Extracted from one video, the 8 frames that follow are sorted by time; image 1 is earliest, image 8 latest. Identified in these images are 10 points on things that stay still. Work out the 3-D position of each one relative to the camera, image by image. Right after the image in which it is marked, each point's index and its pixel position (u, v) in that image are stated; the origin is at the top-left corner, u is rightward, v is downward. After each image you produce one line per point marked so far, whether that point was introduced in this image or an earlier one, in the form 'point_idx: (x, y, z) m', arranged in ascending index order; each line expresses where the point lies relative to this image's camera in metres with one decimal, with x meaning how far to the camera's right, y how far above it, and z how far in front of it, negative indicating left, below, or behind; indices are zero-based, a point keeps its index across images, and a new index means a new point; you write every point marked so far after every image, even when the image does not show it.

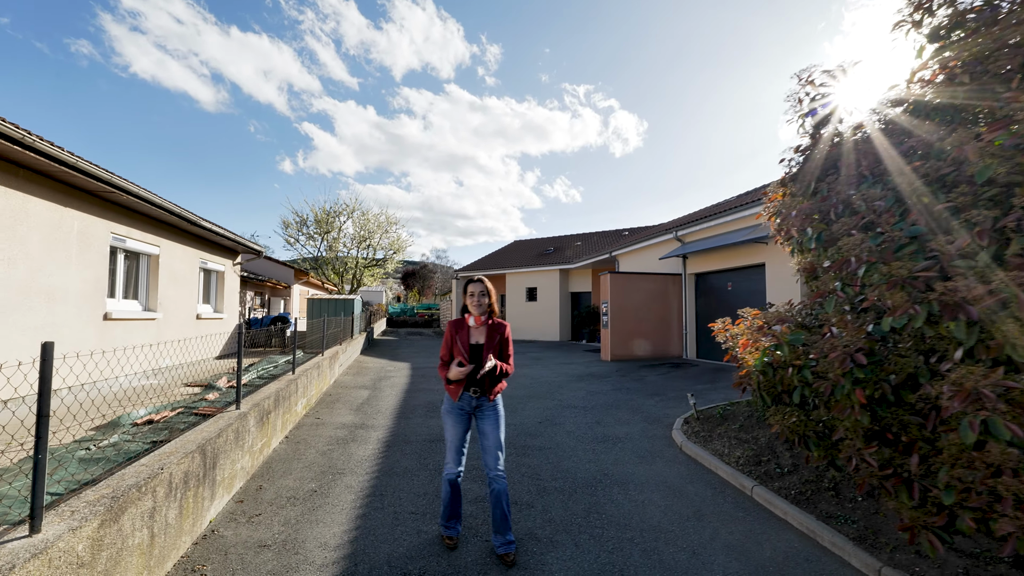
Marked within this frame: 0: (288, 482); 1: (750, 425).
0: (-1.9, -1.7, +3.9) m
1: (+2.6, -1.5, +5.3) m
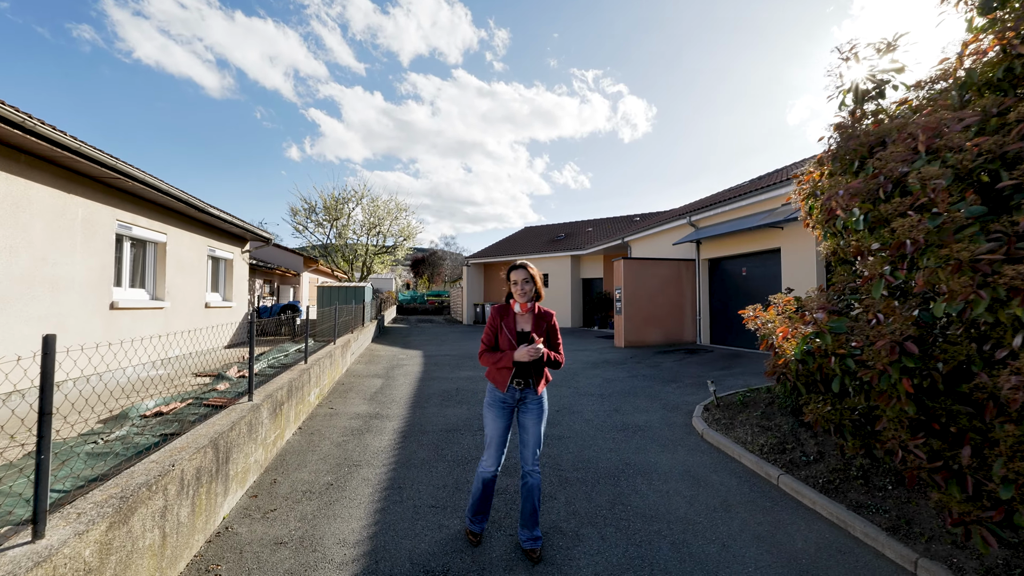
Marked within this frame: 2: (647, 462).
0: (-1.7, -1.6, +3.8) m
1: (+2.8, -1.3, +5.1) m
2: (+1.3, -1.6, +4.4) m
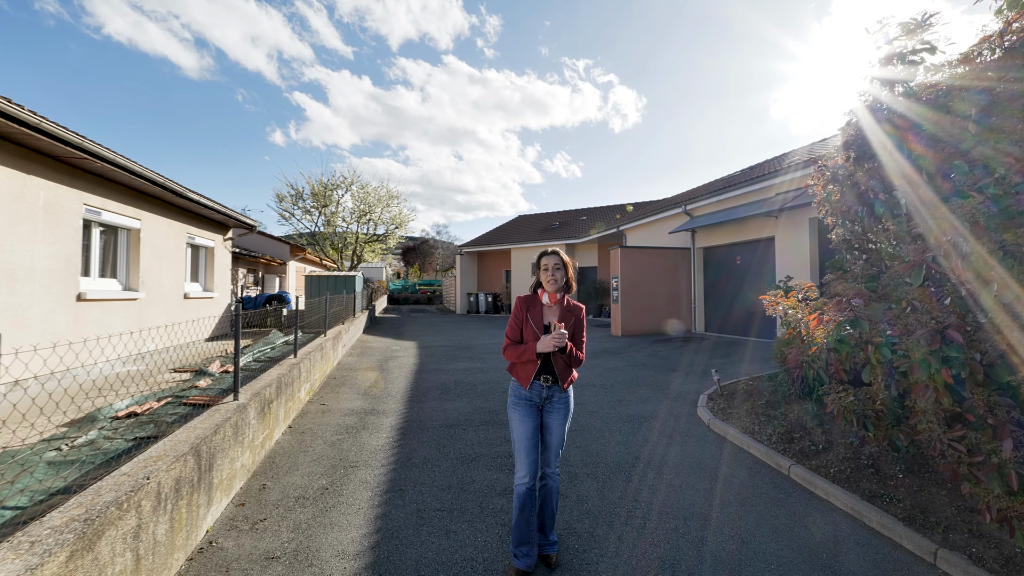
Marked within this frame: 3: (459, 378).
0: (-1.7, -1.5, +3.5) m
1: (+2.8, -1.2, +4.9) m
2: (+1.4, -1.5, +4.2) m
3: (-0.8, -1.4, +6.9) m
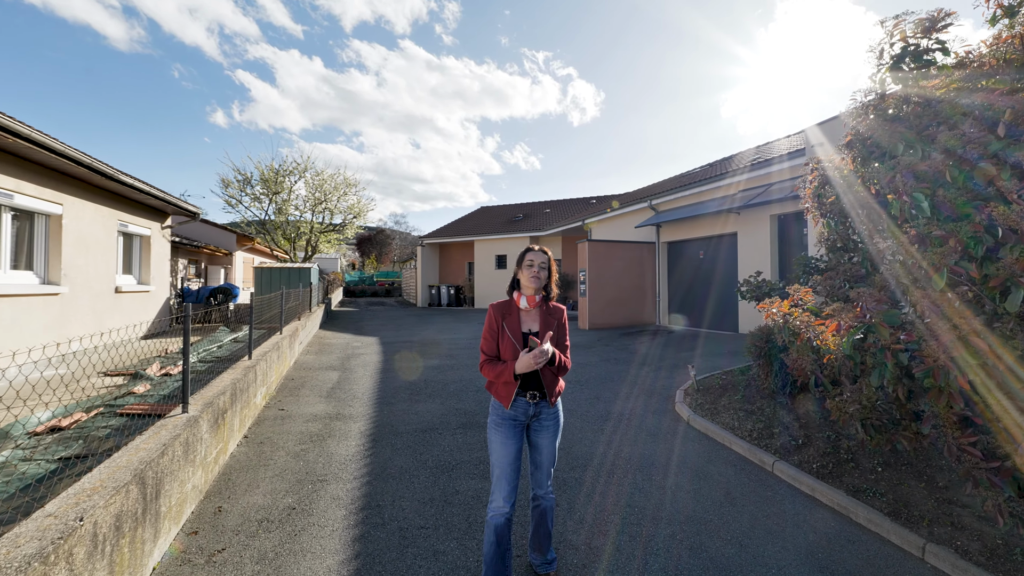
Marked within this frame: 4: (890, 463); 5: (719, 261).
0: (-1.7, -1.4, +3.2) m
1: (+2.6, -1.1, +5.0) m
2: (+1.2, -1.5, +4.1) m
3: (-1.2, -1.3, +6.6) m
4: (+2.8, -1.3, +3.3) m
5: (+5.0, +0.7, +11.1) m
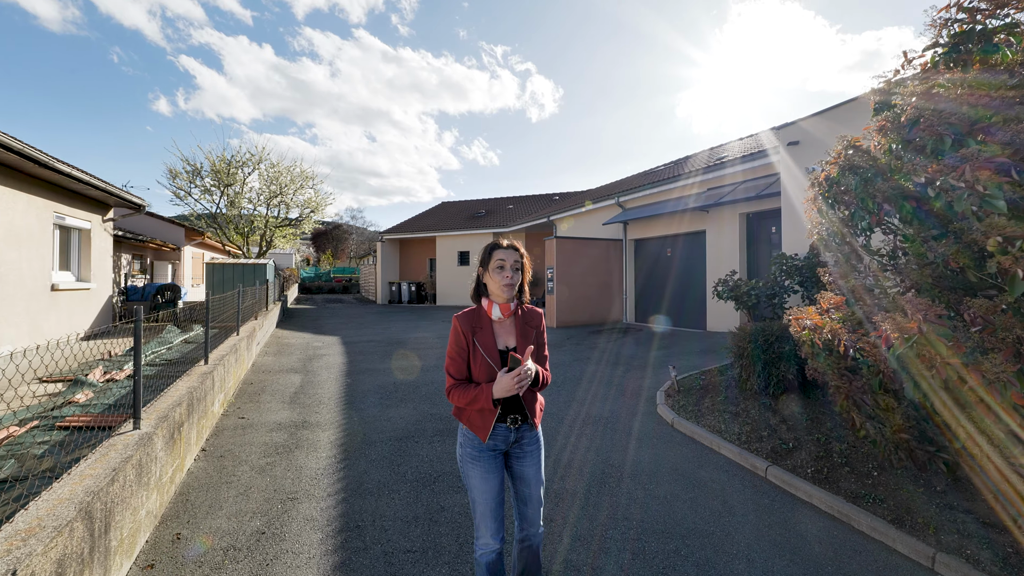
0: (-1.8, -1.5, +2.9) m
1: (+2.4, -1.1, +5.0) m
2: (+1.0, -1.5, +4.0) m
3: (-1.6, -1.3, +6.3) m
4: (+2.7, -1.3, +3.4) m
5: (+4.2, +0.7, +11.3) m
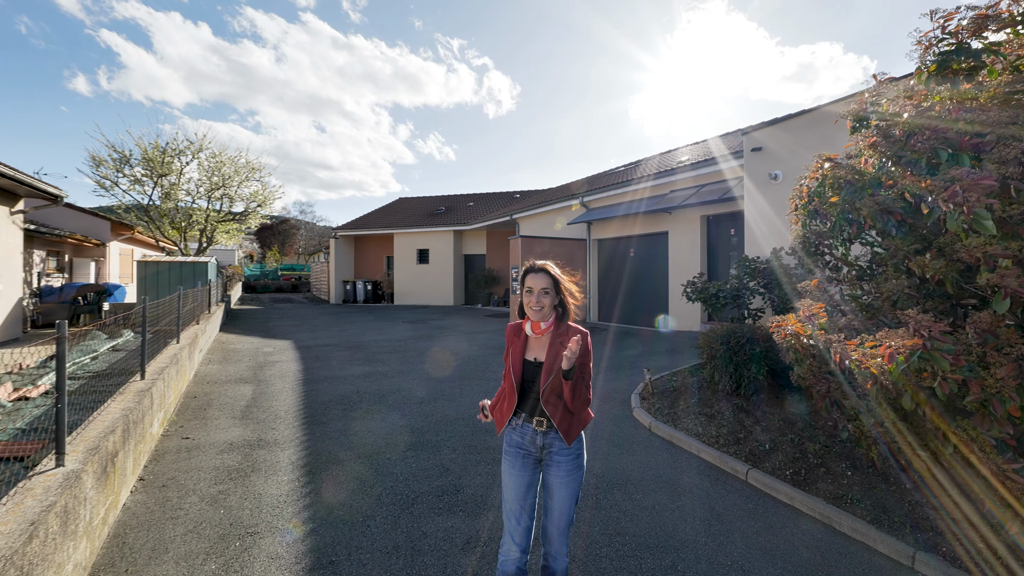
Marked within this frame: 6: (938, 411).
0: (-1.8, -1.5, +2.5) m
1: (+2.1, -1.2, +5.1) m
2: (+0.9, -1.5, +3.9) m
3: (-1.9, -1.3, +5.9) m
4: (+2.6, -1.3, +3.5) m
5: (+3.3, +0.7, +11.5) m
6: (+2.3, -0.6, +2.4) m
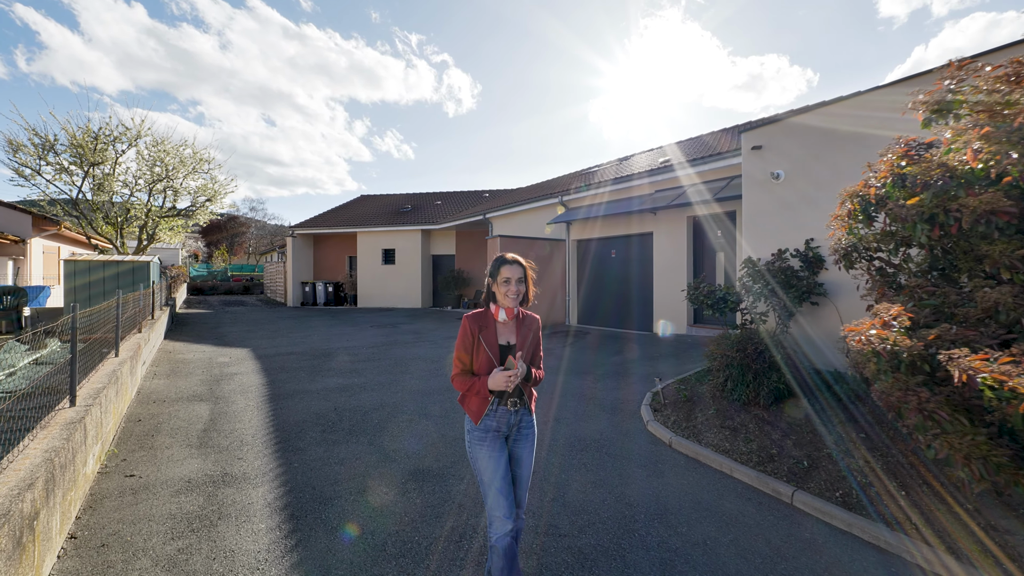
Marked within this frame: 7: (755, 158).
0: (-1.6, -1.5, +1.8) m
1: (+2.1, -1.2, +4.7) m
2: (+1.0, -1.6, +3.5) m
3: (-2.0, -1.3, +5.2) m
4: (+2.8, -1.4, +3.2) m
5: (+2.8, +0.7, +11.2) m
6: (+2.5, -0.7, +2.2) m
7: (+3.6, +1.9, +6.8) m
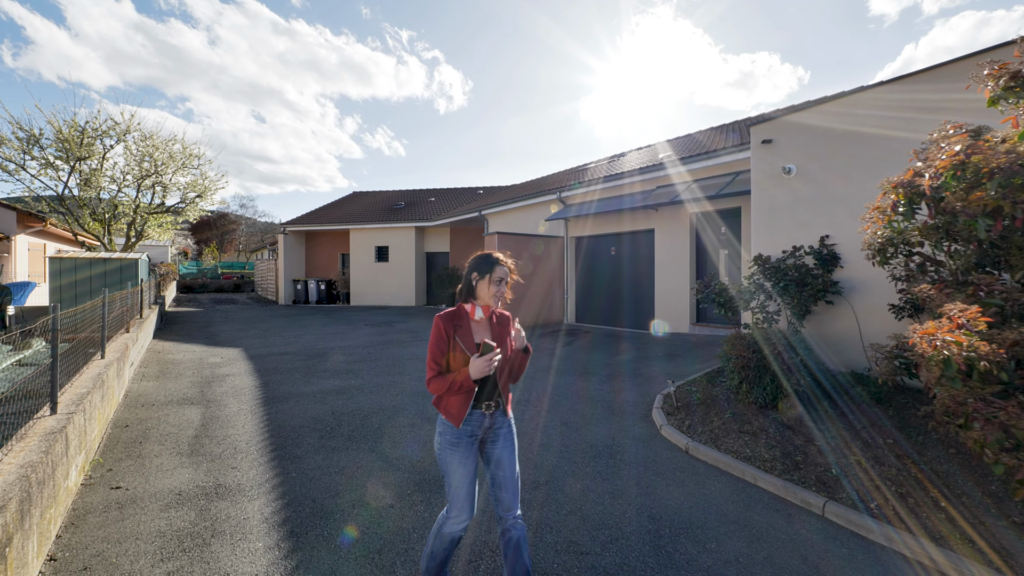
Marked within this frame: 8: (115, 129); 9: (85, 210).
0: (-1.5, -1.5, +1.6) m
1: (+2.2, -1.2, +4.6) m
2: (+1.1, -1.6, +3.3) m
3: (-1.9, -1.3, +5.0) m
4: (+2.9, -1.4, +3.1) m
5: (+2.7, +0.7, +11.1) m
6: (+2.6, -0.7, +2.0) m
7: (+3.6, +2.0, +6.7) m
8: (-14.3, +5.7, +16.4) m
9: (-15.1, +2.7, +16.2) m
